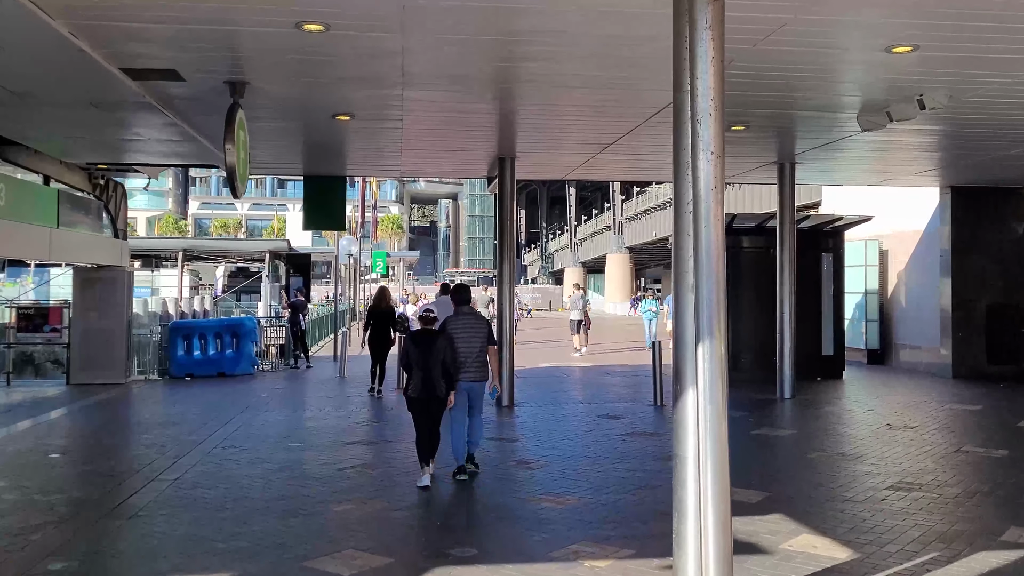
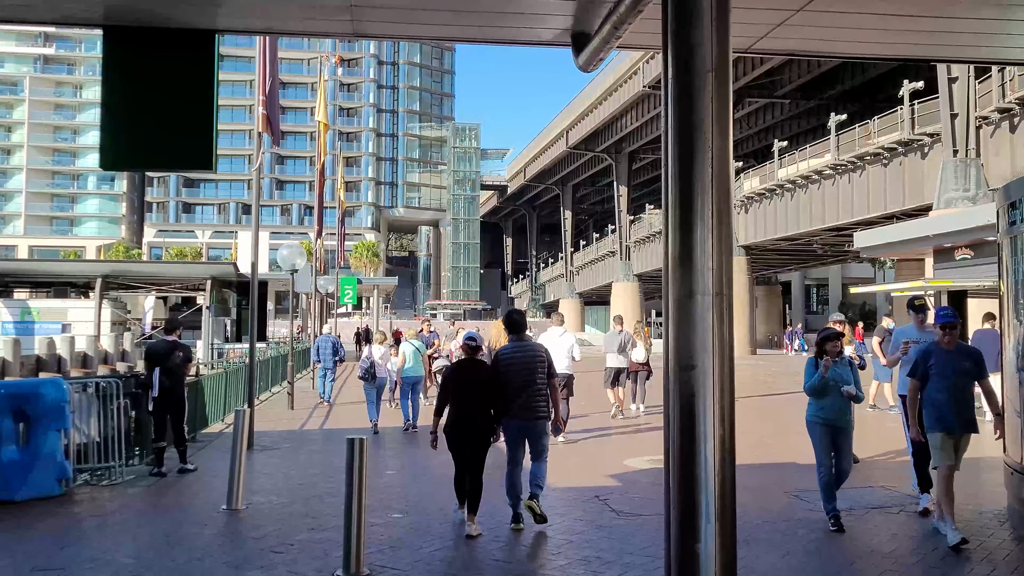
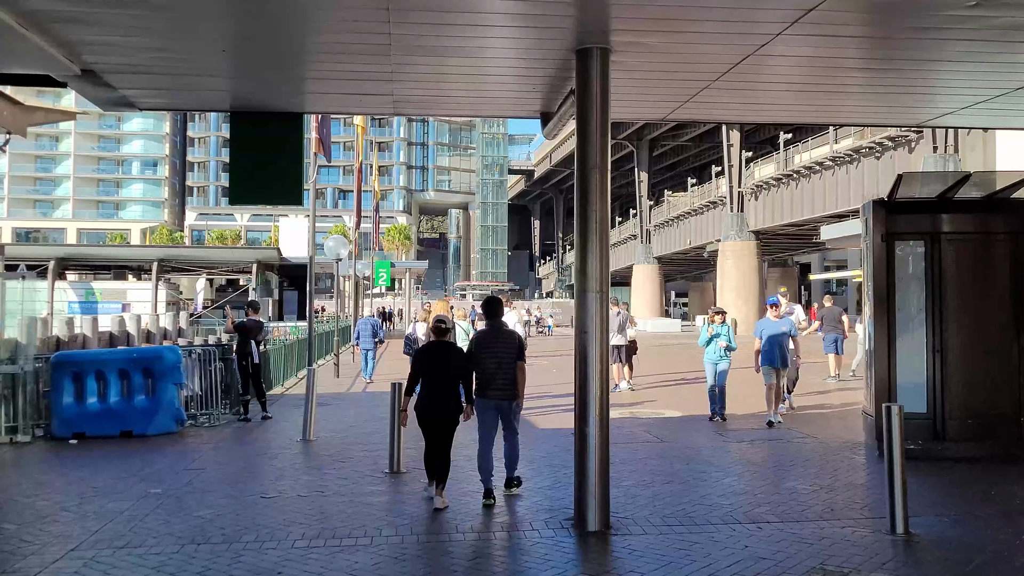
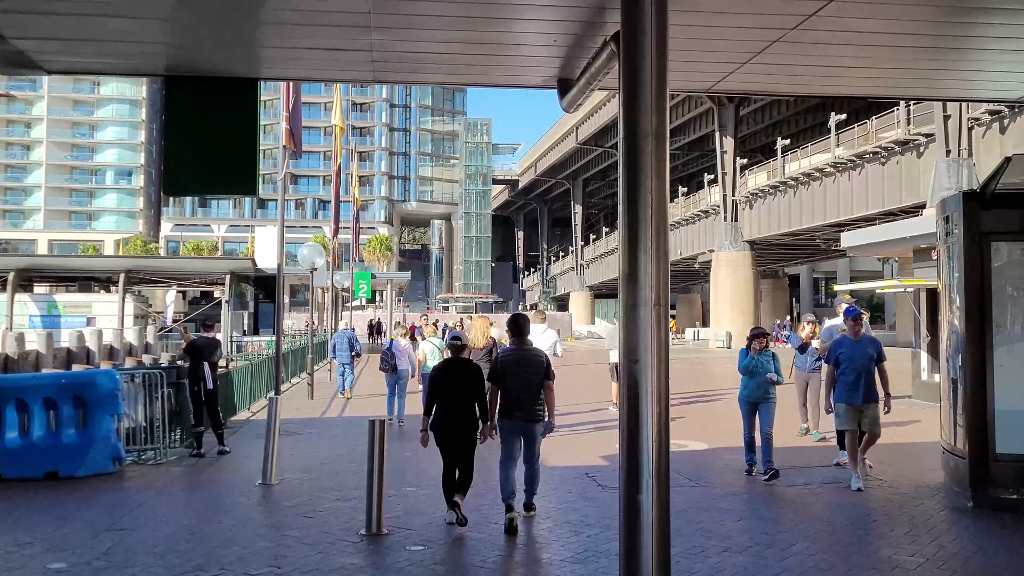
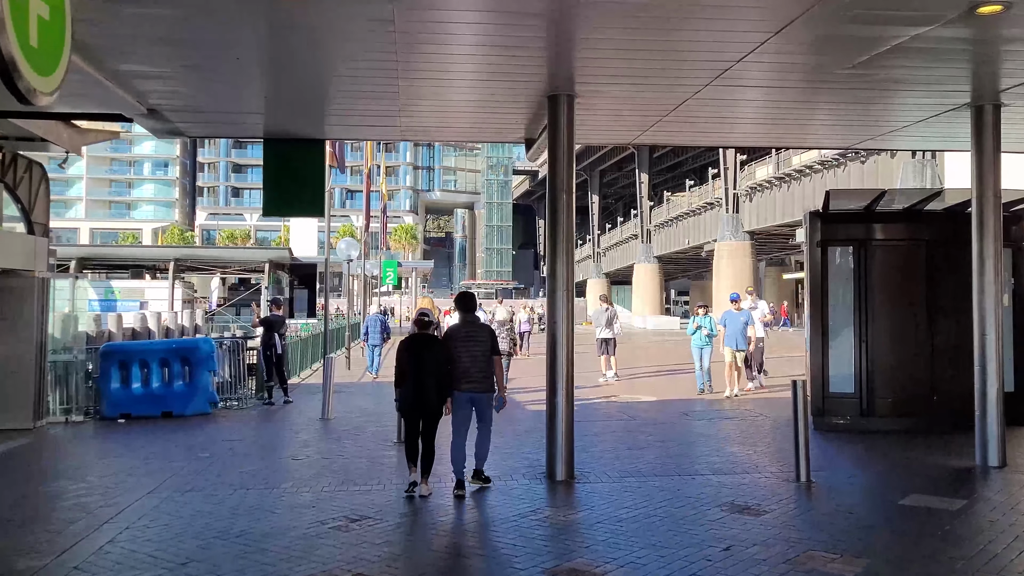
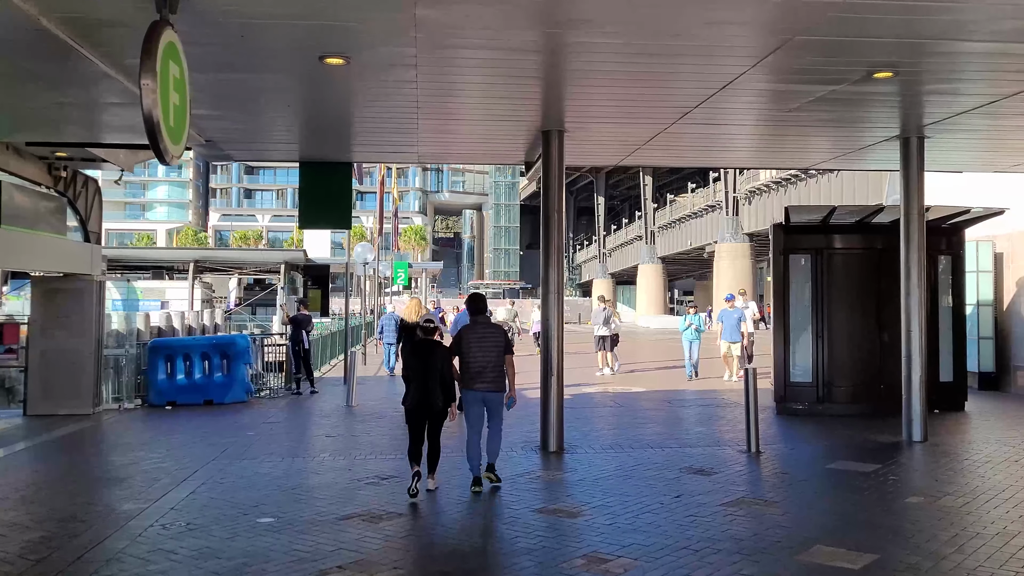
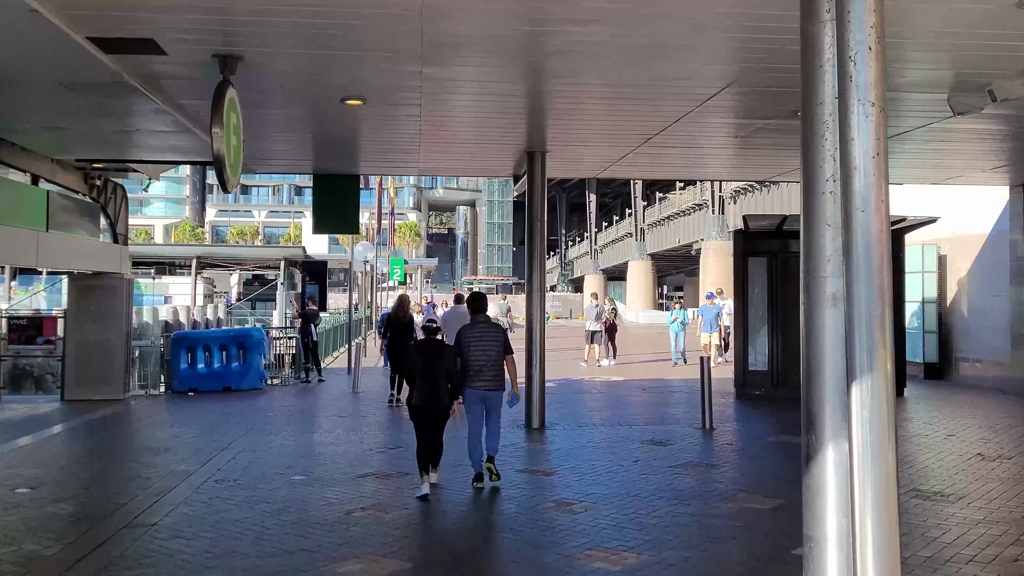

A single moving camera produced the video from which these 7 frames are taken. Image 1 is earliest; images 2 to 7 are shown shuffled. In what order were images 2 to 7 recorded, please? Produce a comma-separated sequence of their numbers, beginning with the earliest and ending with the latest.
7, 6, 5, 3, 4, 2
